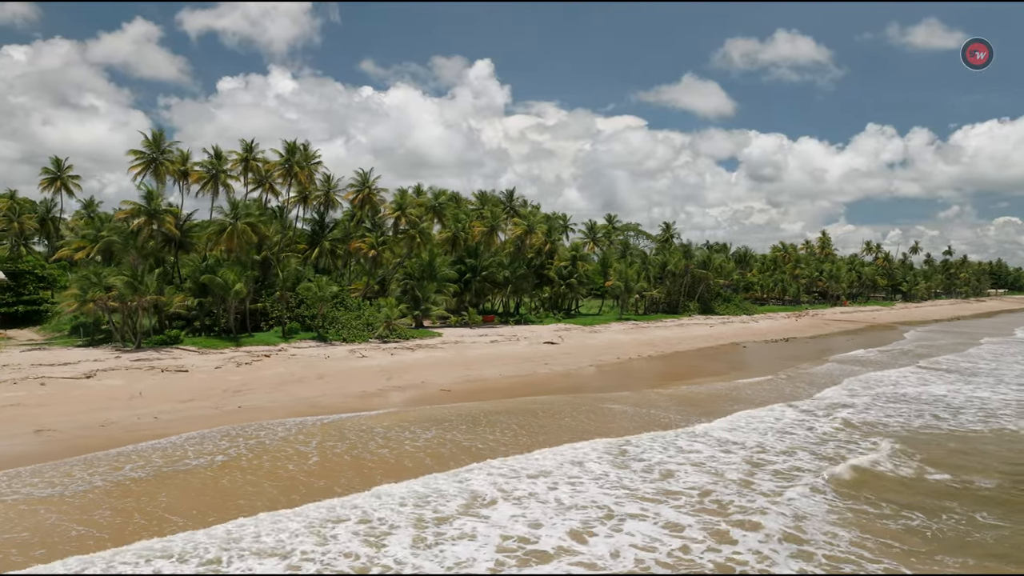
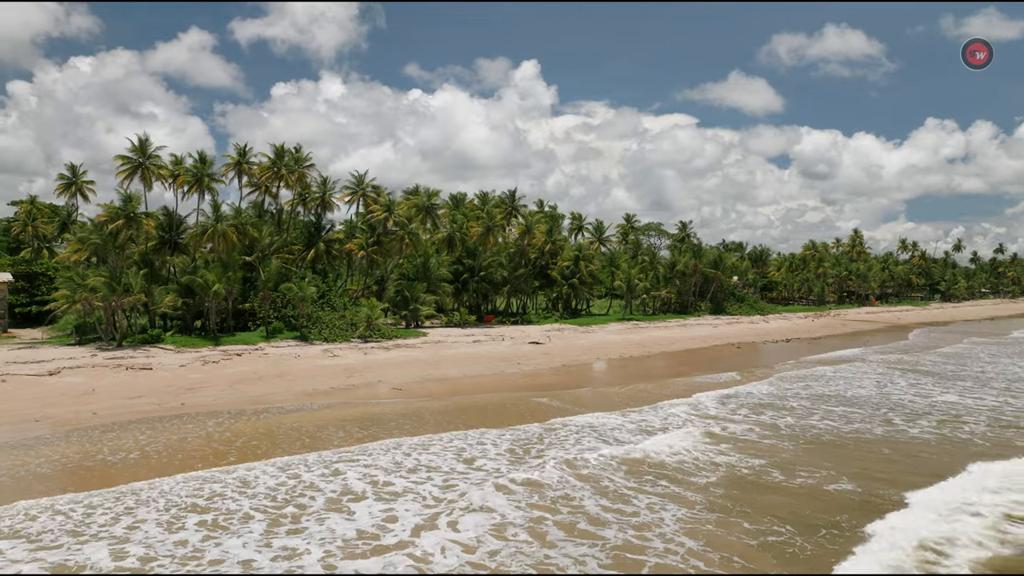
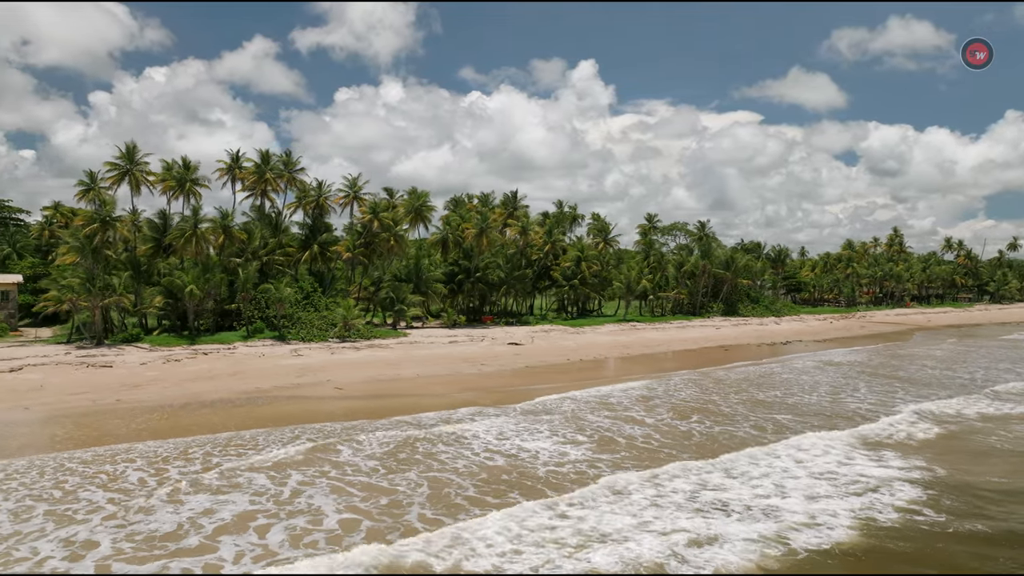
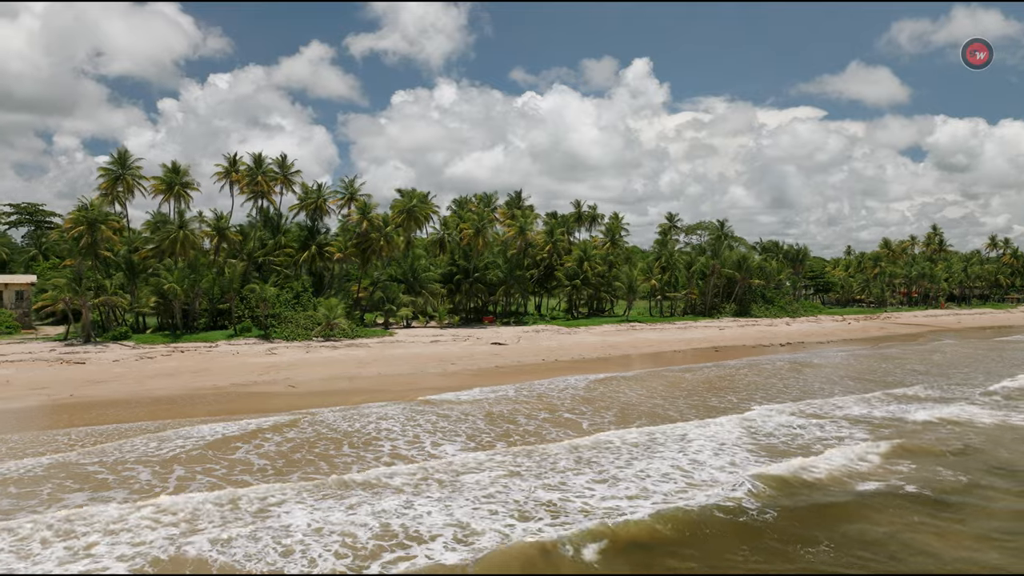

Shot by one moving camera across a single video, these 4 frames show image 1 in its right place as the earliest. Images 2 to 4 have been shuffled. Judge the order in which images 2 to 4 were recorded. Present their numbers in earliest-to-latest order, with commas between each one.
2, 3, 4
